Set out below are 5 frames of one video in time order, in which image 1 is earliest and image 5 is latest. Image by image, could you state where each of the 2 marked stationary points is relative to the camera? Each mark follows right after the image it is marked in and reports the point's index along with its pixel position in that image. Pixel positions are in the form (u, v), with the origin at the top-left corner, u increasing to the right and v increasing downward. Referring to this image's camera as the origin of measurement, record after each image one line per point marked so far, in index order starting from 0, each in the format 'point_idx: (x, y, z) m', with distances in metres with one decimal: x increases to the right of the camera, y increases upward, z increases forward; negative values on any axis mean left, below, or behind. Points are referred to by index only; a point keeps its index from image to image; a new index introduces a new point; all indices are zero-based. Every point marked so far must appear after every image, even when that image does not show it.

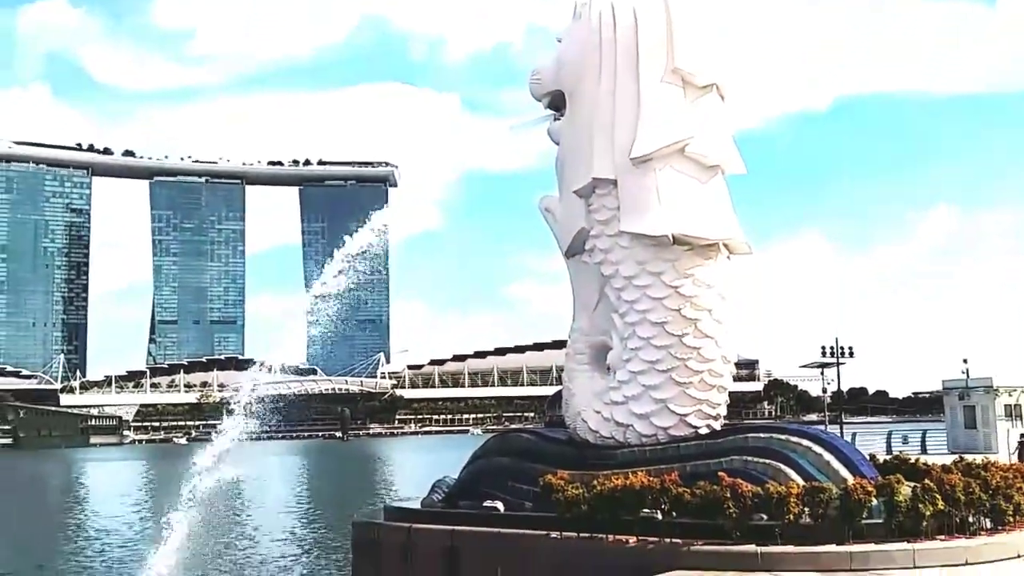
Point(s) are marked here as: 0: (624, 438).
0: (+2.1, -2.7, +16.6) m
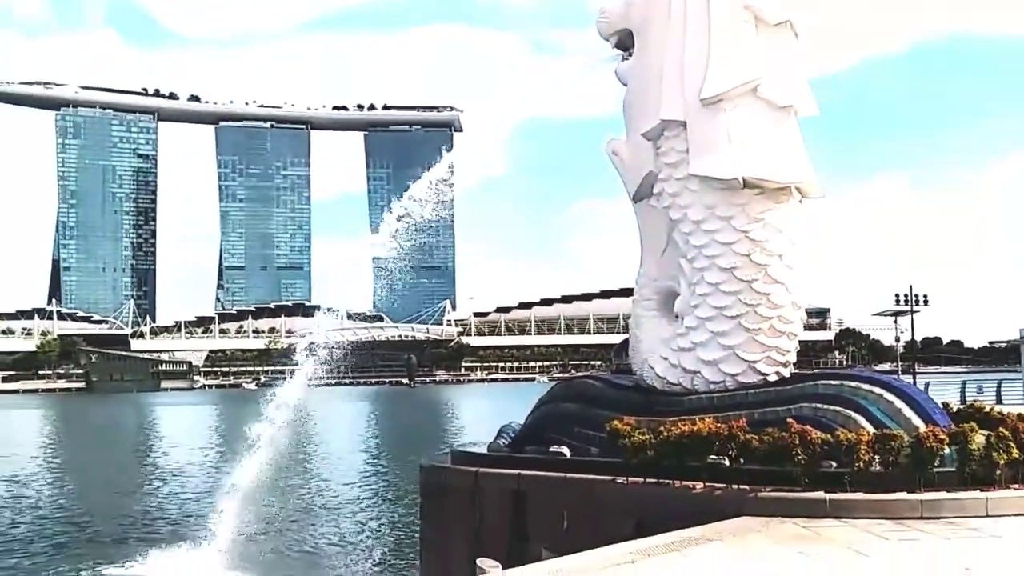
0: (+3.3, -1.7, +16.4) m
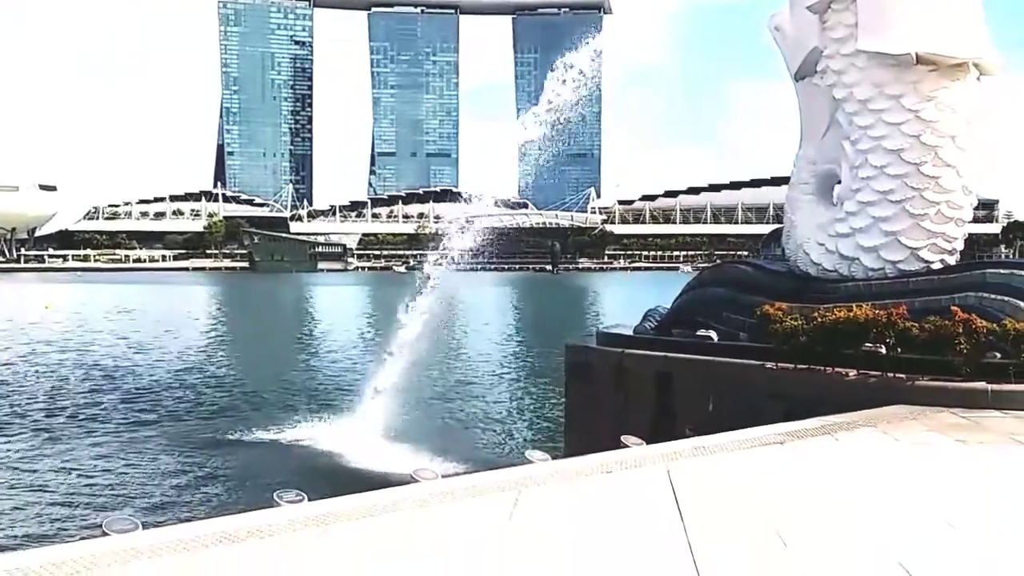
0: (+5.9, +0.3, +15.9) m
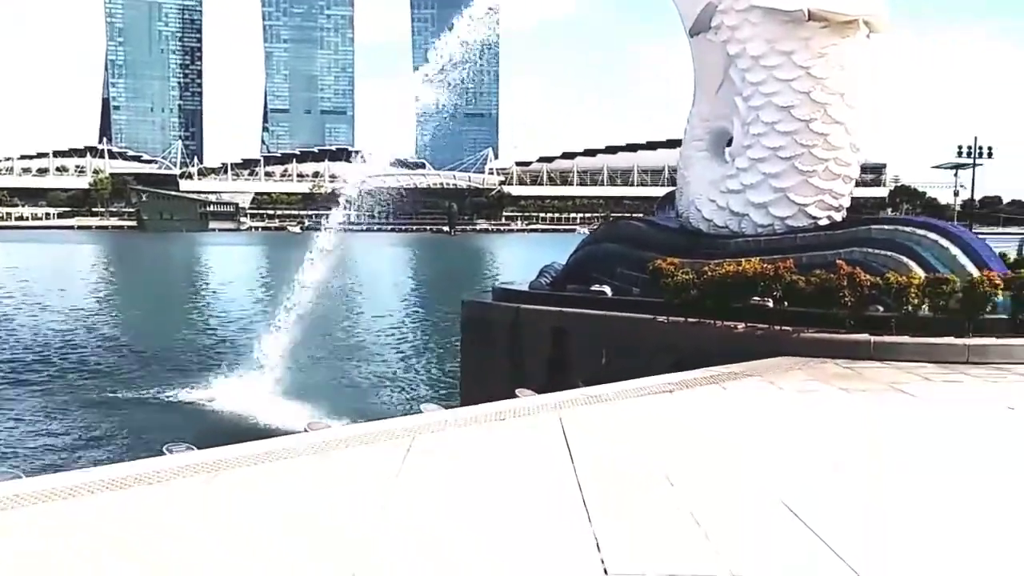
0: (+4.0, +1.1, +16.1) m
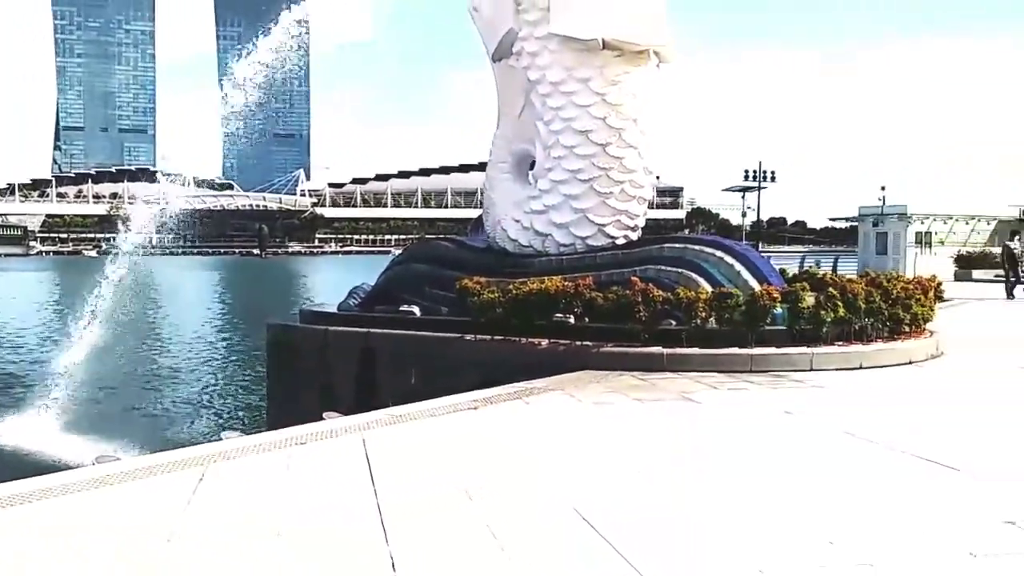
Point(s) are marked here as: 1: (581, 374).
0: (+0.6, +0.7, +16.6) m
1: (+1.1, -1.3, +14.3) m
